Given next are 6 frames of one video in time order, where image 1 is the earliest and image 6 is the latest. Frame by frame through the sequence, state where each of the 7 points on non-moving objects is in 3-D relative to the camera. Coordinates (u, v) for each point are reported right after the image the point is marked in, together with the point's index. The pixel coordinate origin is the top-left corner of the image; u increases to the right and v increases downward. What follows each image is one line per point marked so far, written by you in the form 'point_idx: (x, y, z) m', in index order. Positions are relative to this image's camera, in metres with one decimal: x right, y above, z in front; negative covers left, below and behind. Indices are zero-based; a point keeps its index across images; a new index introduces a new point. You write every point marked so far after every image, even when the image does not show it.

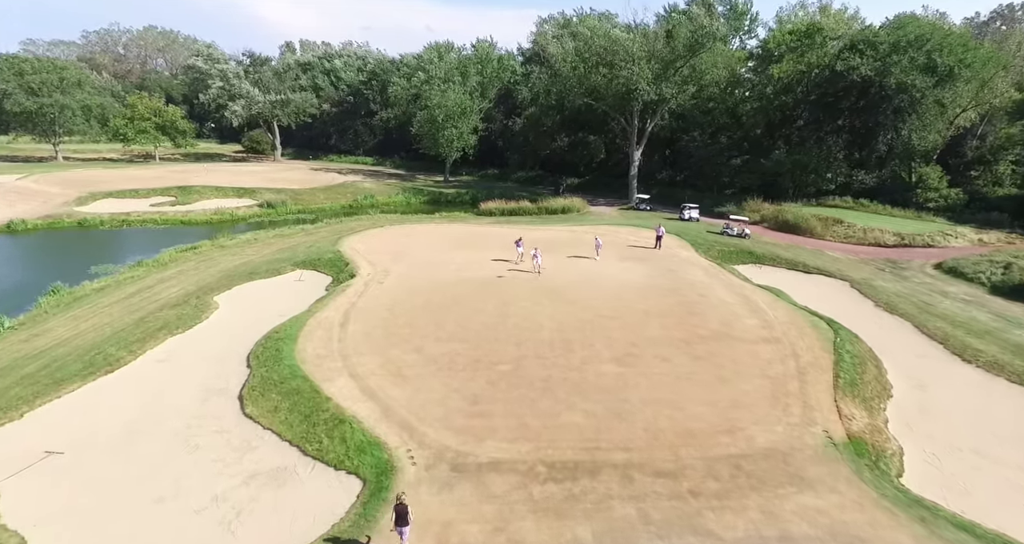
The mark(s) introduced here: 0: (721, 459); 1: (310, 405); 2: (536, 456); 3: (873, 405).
0: (+6.2, -5.5, +14.5) m
1: (-7.0, -4.6, +17.0) m
2: (+0.7, -5.5, +14.7) m
3: (+12.7, -4.7, +17.3) m
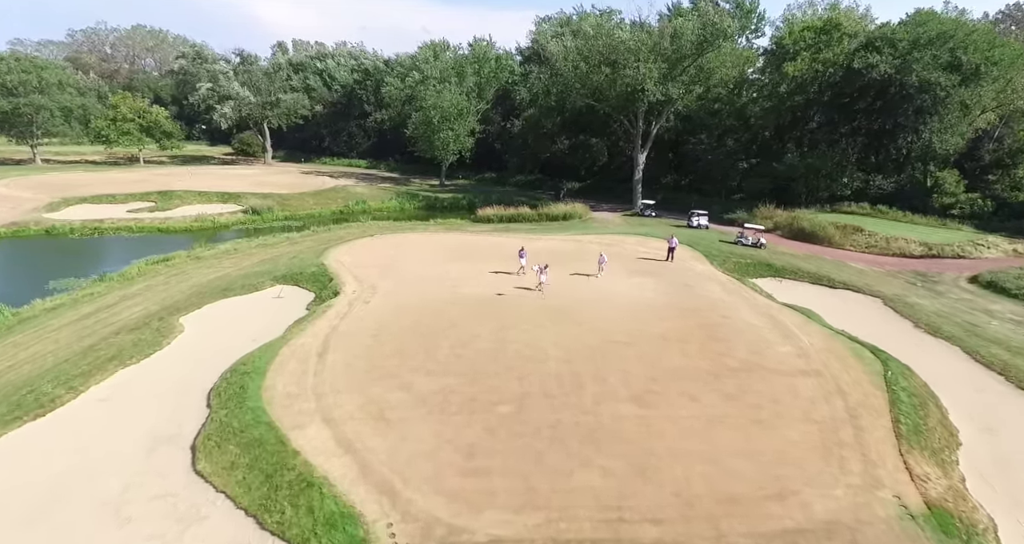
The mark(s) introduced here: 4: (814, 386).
0: (+6.3, -6.4, +11.8) m
1: (-6.8, -5.4, +14.1) m
2: (+0.8, -6.3, +12.0) m
3: (+12.8, -5.5, +14.6) m
4: (+10.8, -4.0, +17.6) m
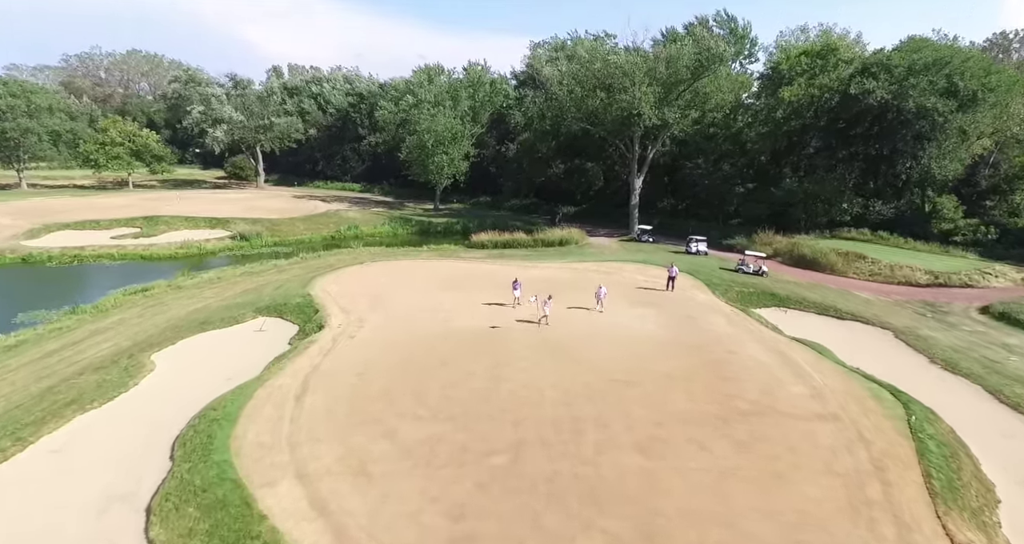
0: (+6.2, -7.3, +10.3) m
1: (-7.0, -6.5, +12.6) m
2: (+0.7, -7.3, +10.4) m
3: (+12.6, -6.6, +13.2) m
4: (+10.6, -5.3, +16.3) m
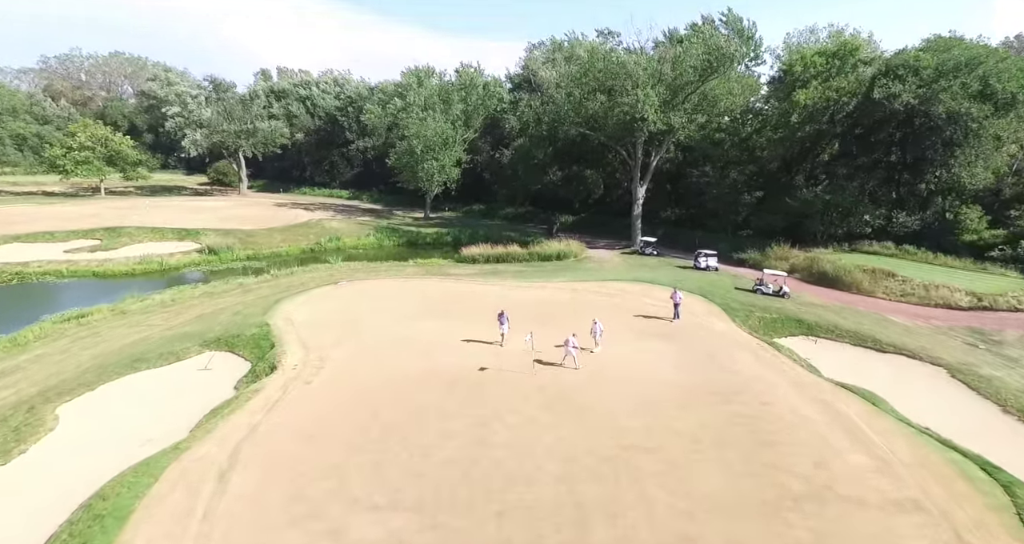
0: (+5.8, -8.5, +6.3) m
1: (-7.4, -7.7, +8.5) m
2: (+0.4, -8.5, +6.4) m
3: (+12.2, -7.8, +9.2) m
4: (+10.2, -6.5, +12.3) m
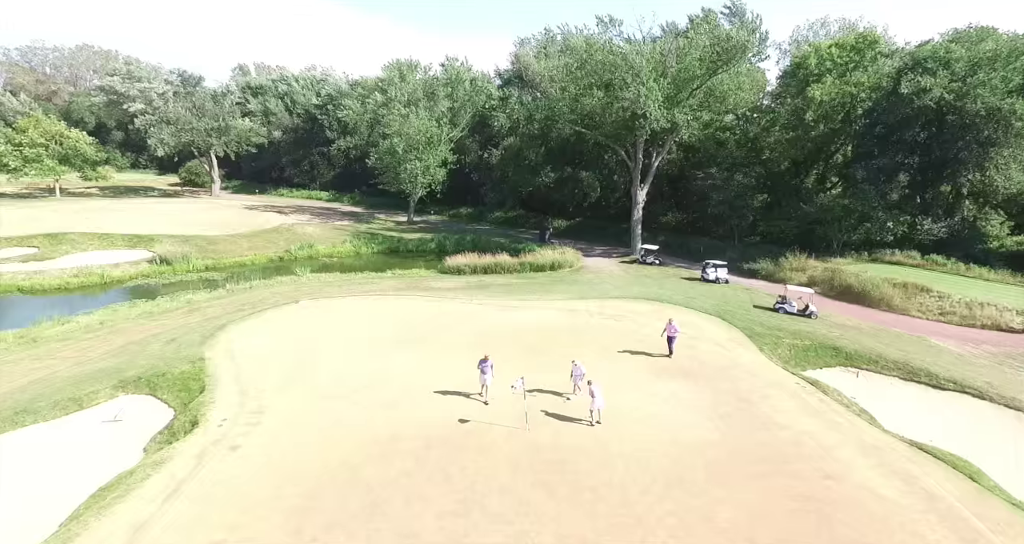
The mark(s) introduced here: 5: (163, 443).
0: (+5.7, -9.4, +2.0) m
1: (-7.5, -8.6, +3.9) m
2: (+0.3, -9.4, +2.0) m
3: (+12.1, -8.7, +5.1) m
4: (+10.0, -7.4, +8.1) m
5: (-11.2, -5.5, +15.9) m
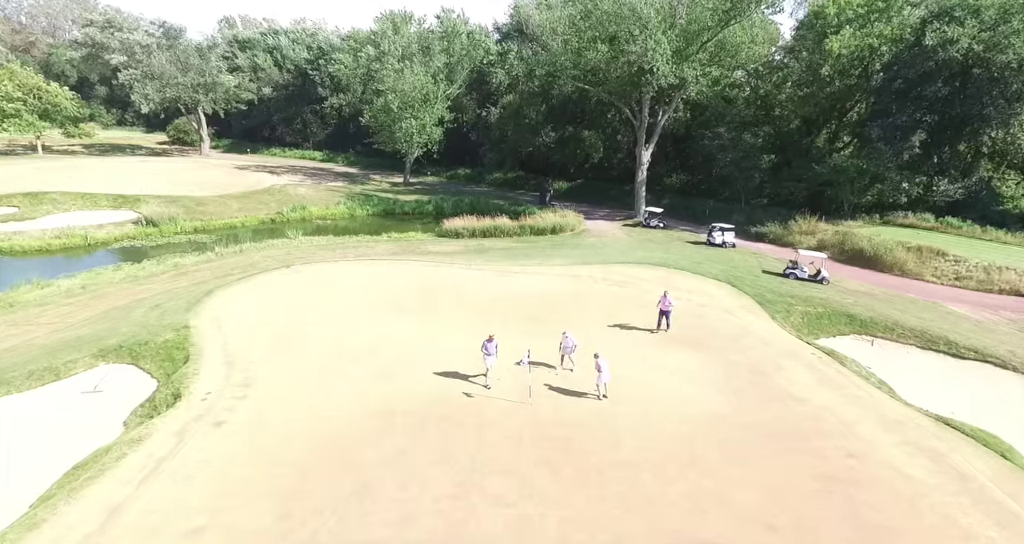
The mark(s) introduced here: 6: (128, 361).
0: (+5.8, -9.3, +1.5) m
1: (-7.4, -8.4, +3.3) m
2: (+0.4, -9.3, +1.4) m
3: (+12.2, -8.4, +4.5) m
4: (+10.1, -6.9, +7.5) m
5: (-11.2, -4.4, +15.0) m
6: (-14.3, -3.3, +18.4) m
